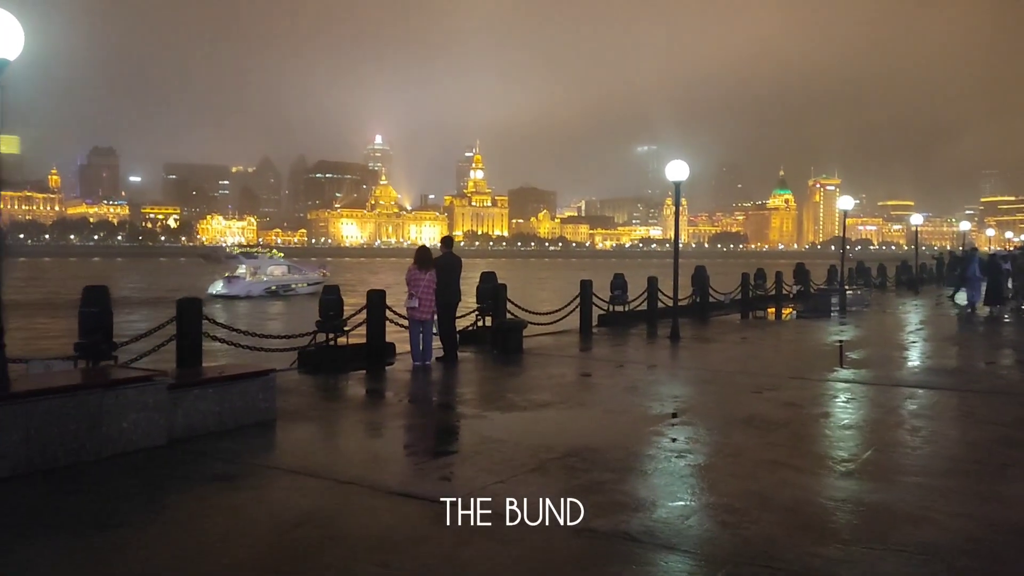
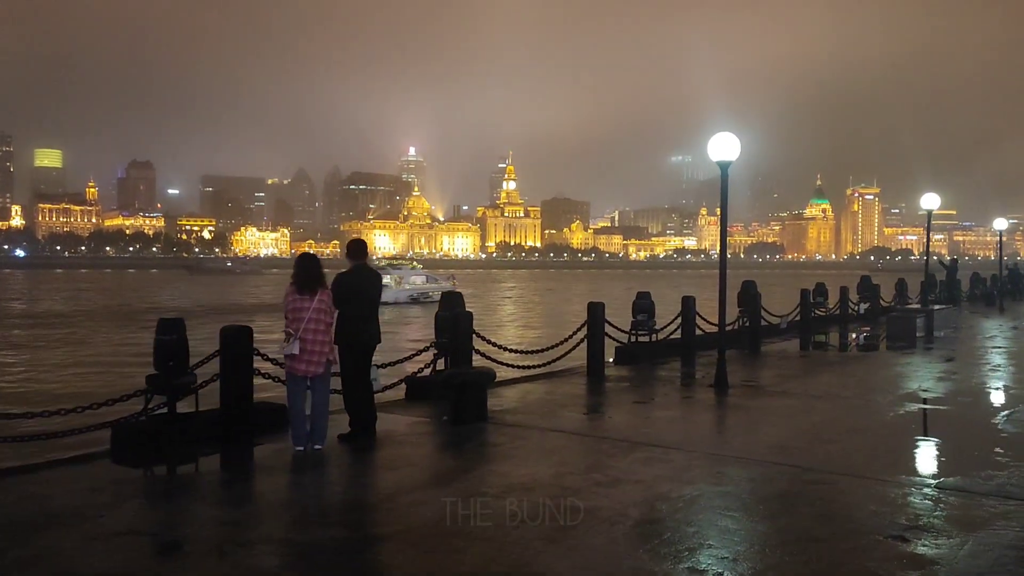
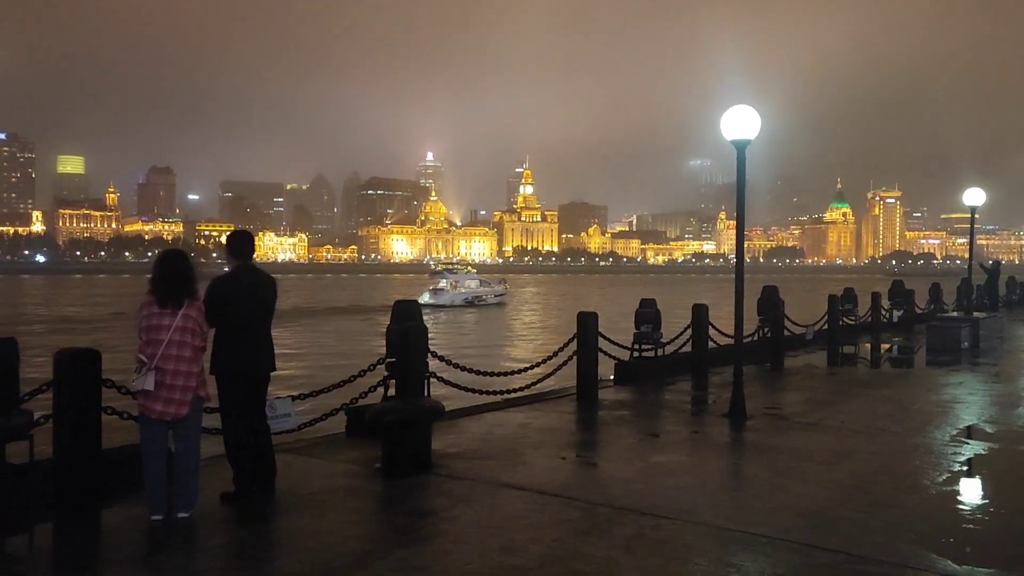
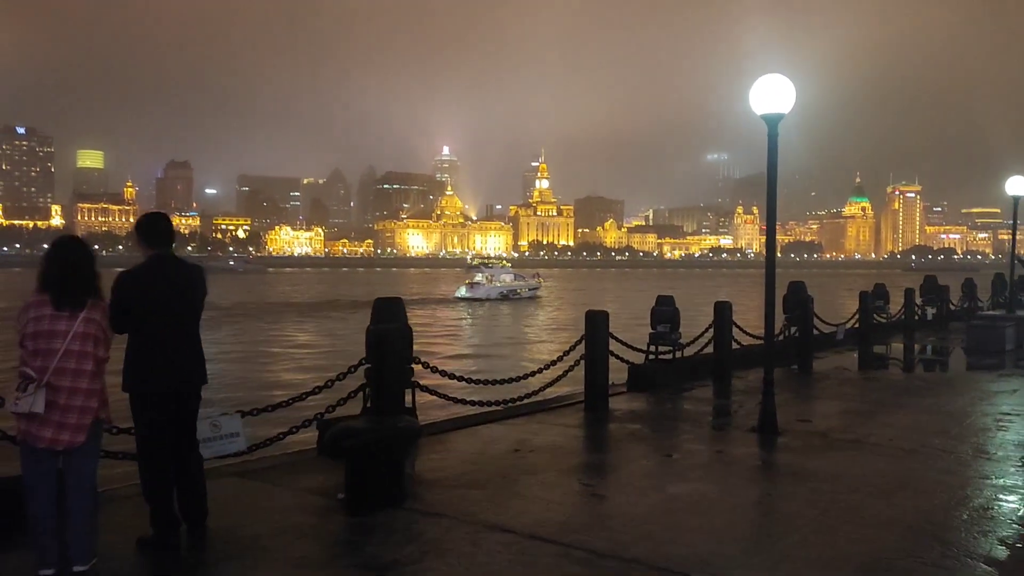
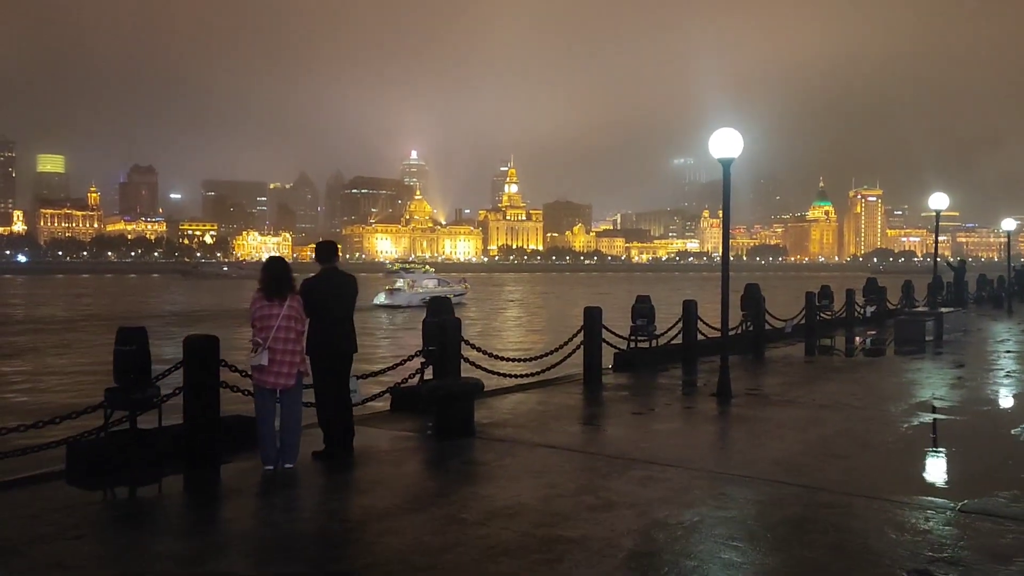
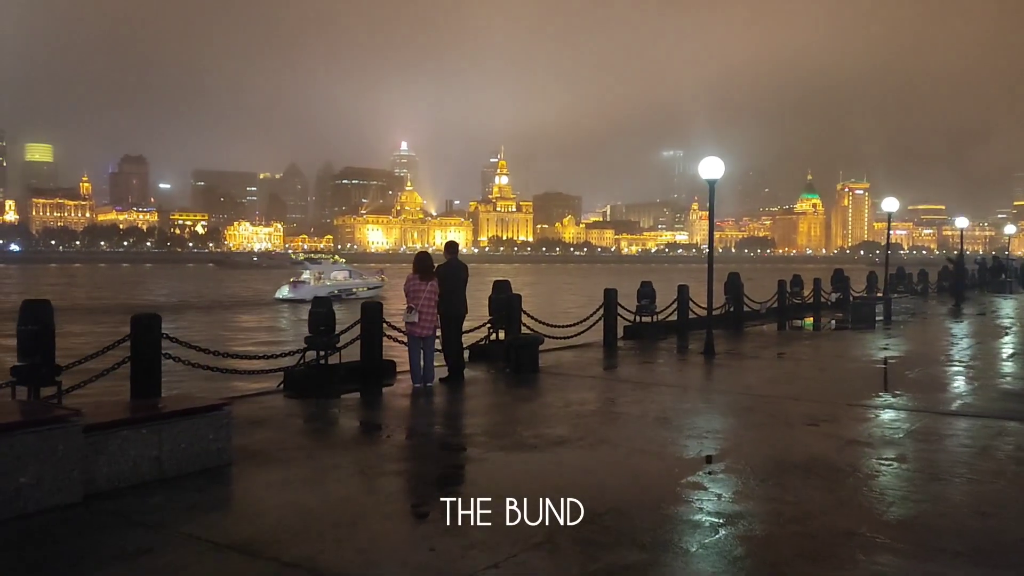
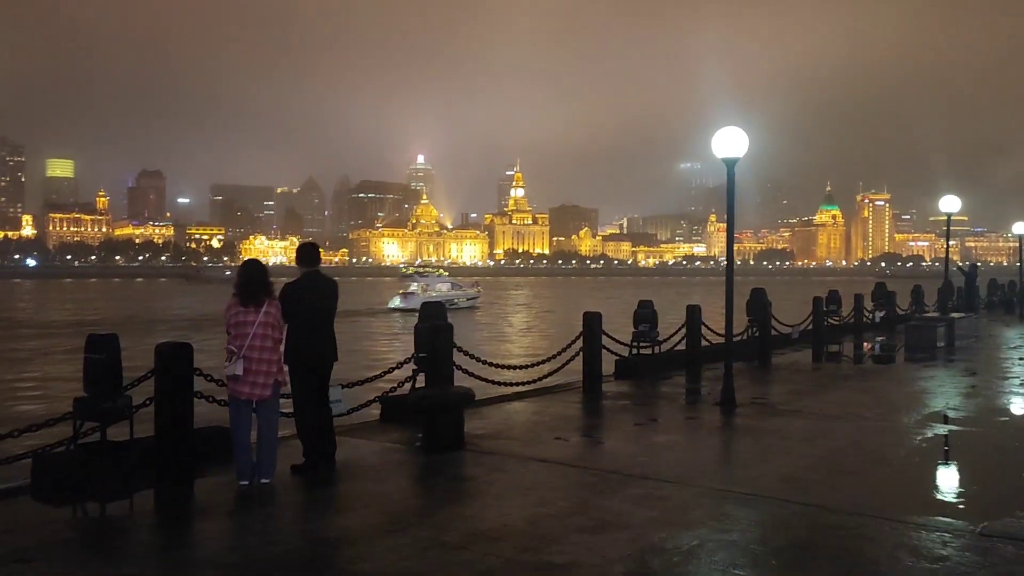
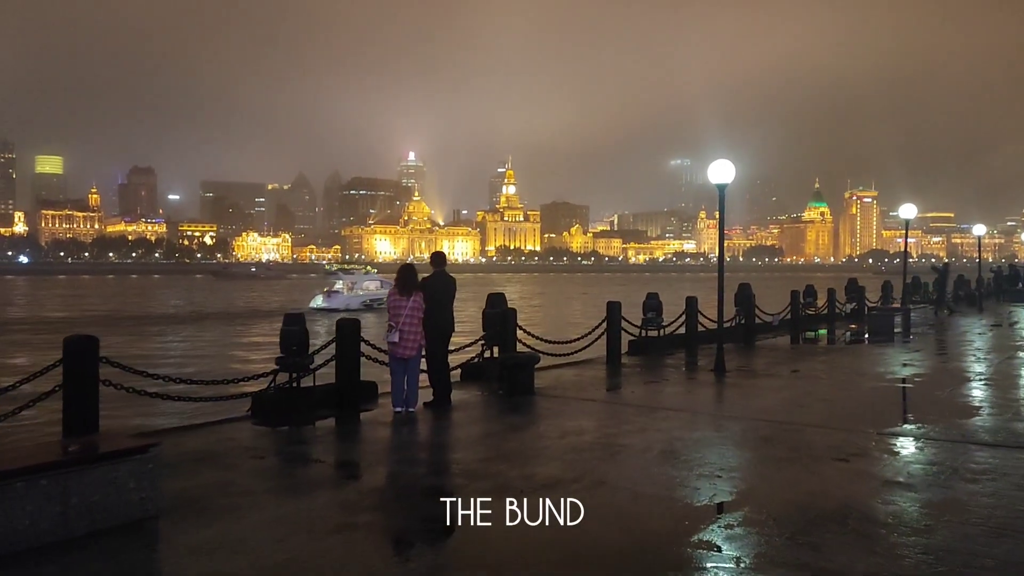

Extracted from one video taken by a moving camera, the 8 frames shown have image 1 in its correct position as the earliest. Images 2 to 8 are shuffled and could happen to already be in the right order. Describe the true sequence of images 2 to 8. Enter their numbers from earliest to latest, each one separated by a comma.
6, 8, 2, 5, 7, 3, 4
